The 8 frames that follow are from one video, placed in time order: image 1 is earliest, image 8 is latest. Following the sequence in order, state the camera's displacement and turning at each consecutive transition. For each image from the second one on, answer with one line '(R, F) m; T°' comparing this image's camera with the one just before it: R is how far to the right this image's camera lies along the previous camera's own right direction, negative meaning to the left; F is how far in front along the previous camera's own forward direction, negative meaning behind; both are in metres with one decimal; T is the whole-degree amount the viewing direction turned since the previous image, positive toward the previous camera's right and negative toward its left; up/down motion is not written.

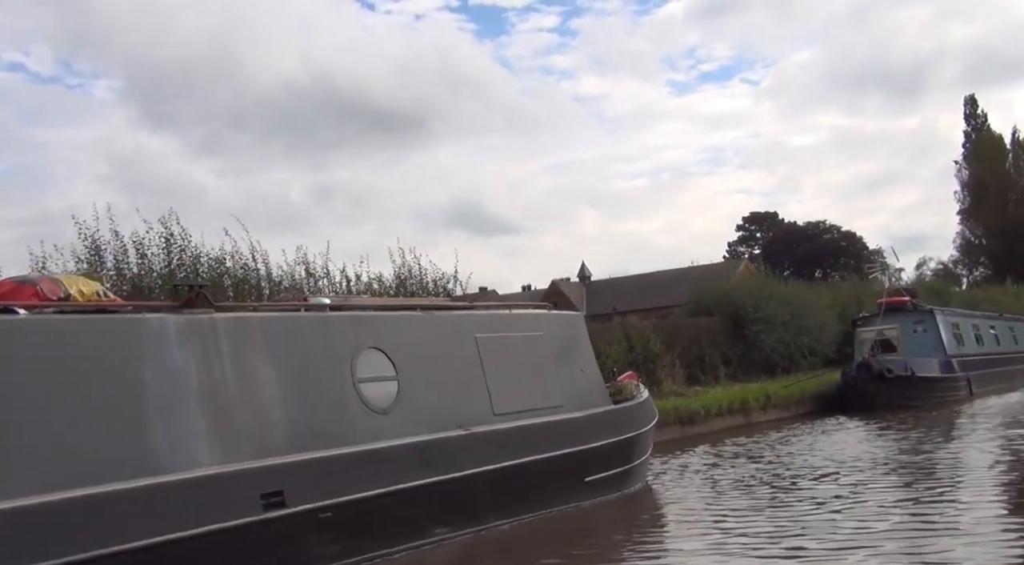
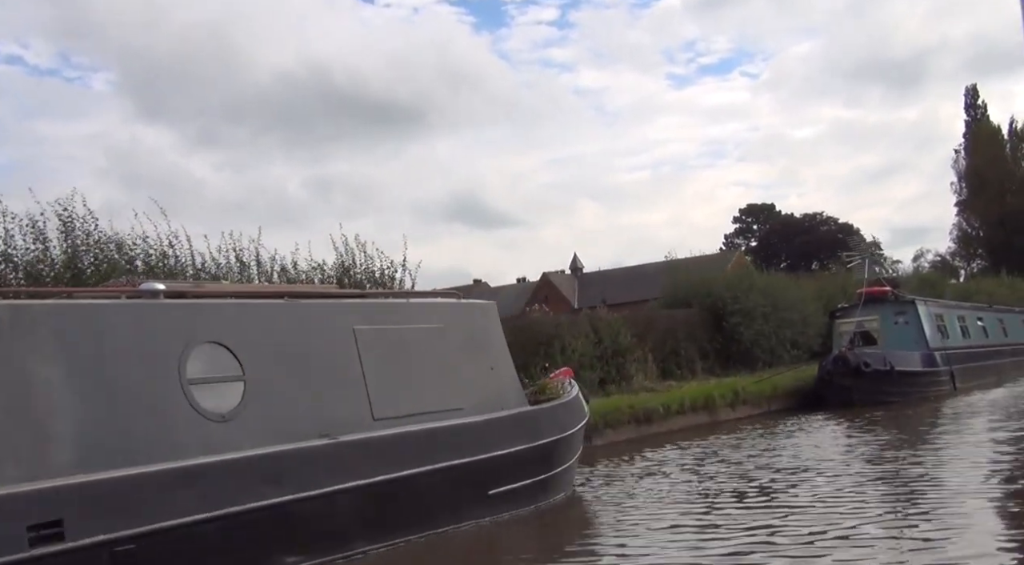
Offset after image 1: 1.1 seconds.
(+0.9, +1.3) m; 0°
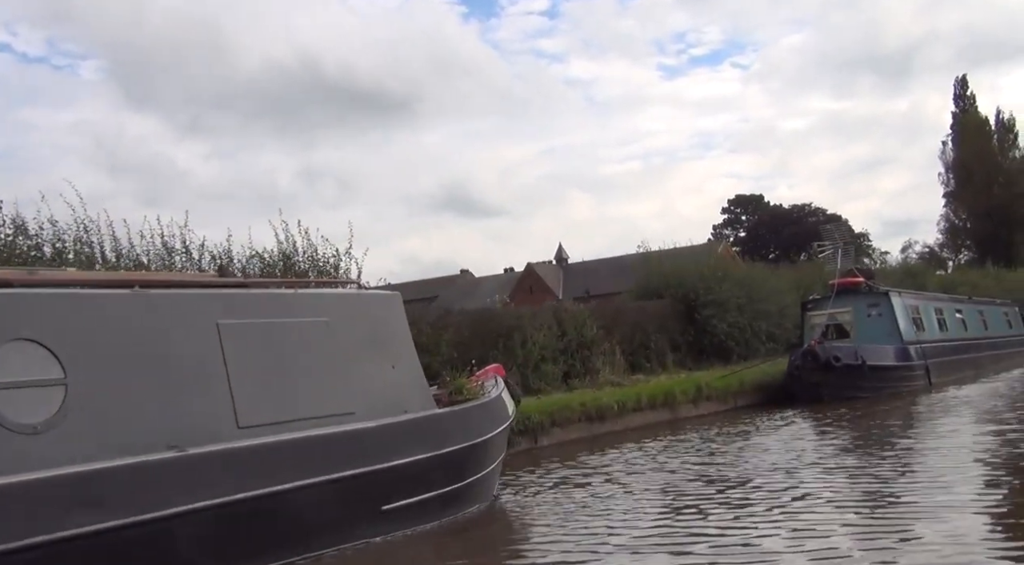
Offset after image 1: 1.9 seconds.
(+0.7, +1.0) m; +1°
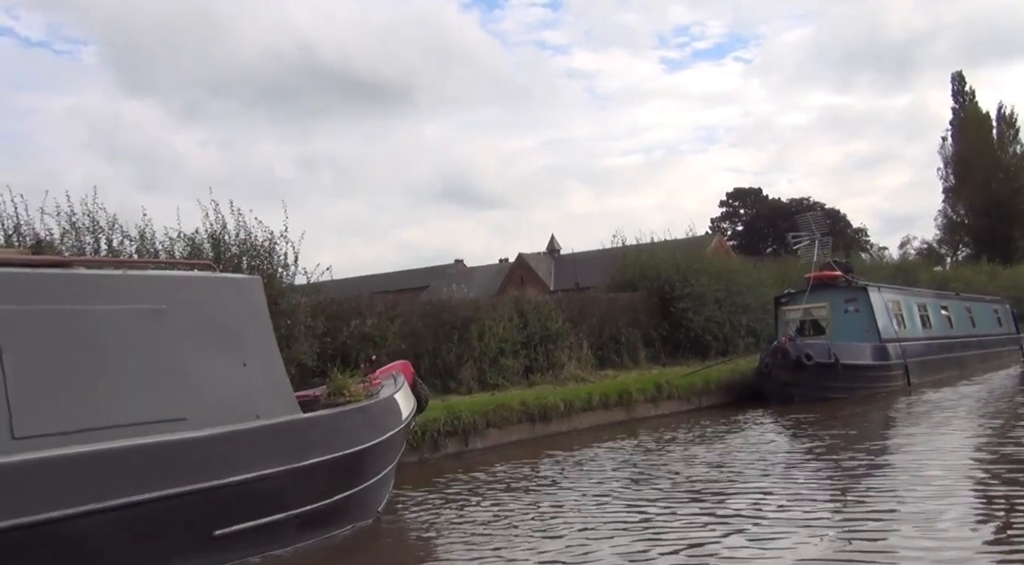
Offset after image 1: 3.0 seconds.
(+0.9, +1.3) m; 0°
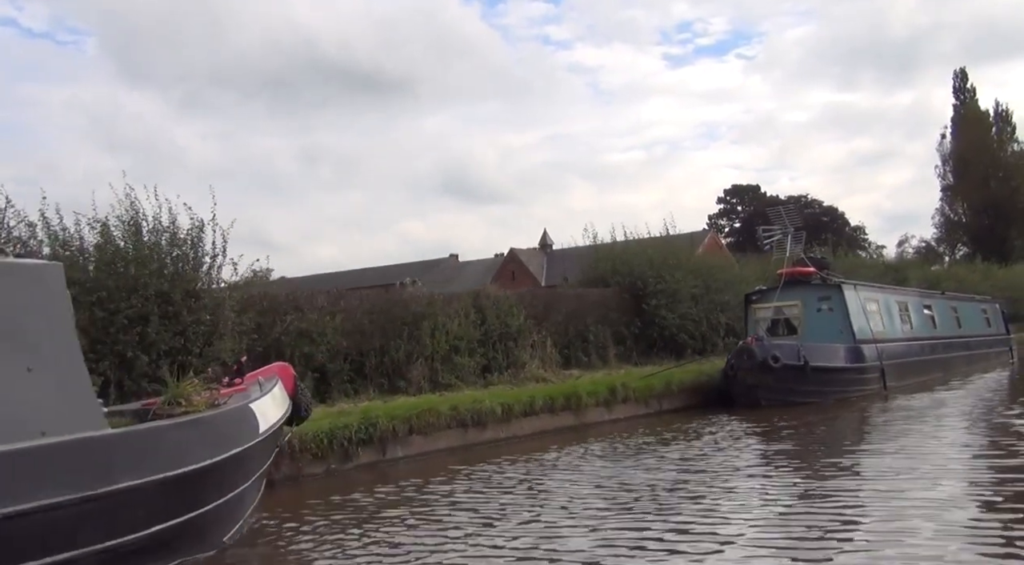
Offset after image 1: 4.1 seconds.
(+0.9, +1.3) m; 0°
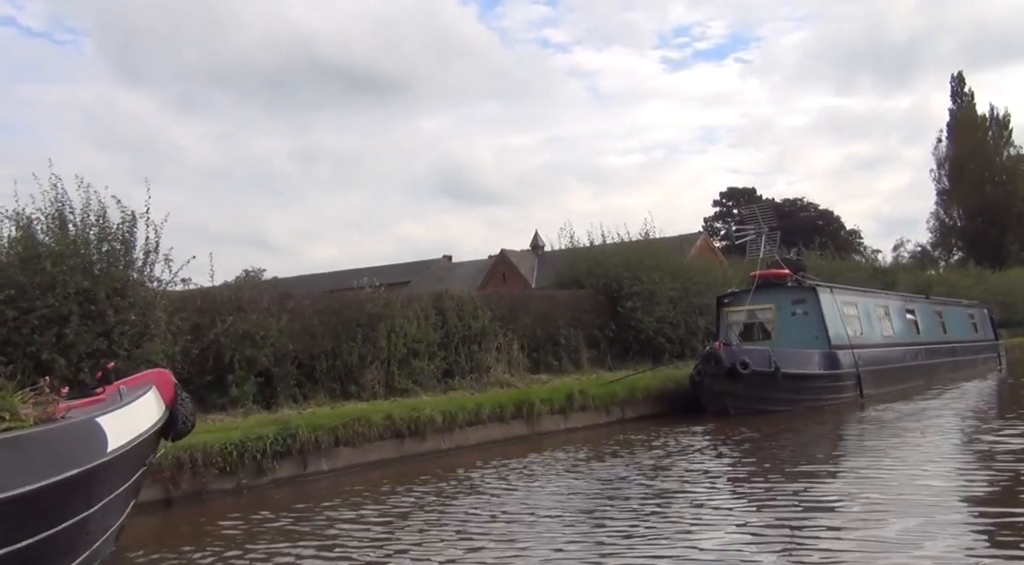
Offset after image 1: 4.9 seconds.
(+0.7, +1.0) m; 0°
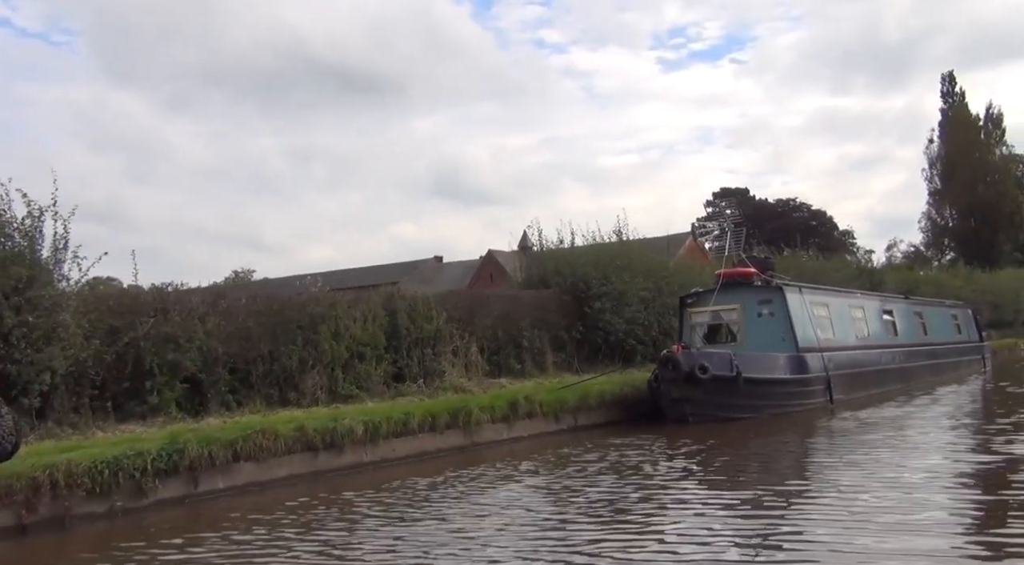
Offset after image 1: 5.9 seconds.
(+0.8, +1.1) m; 0°
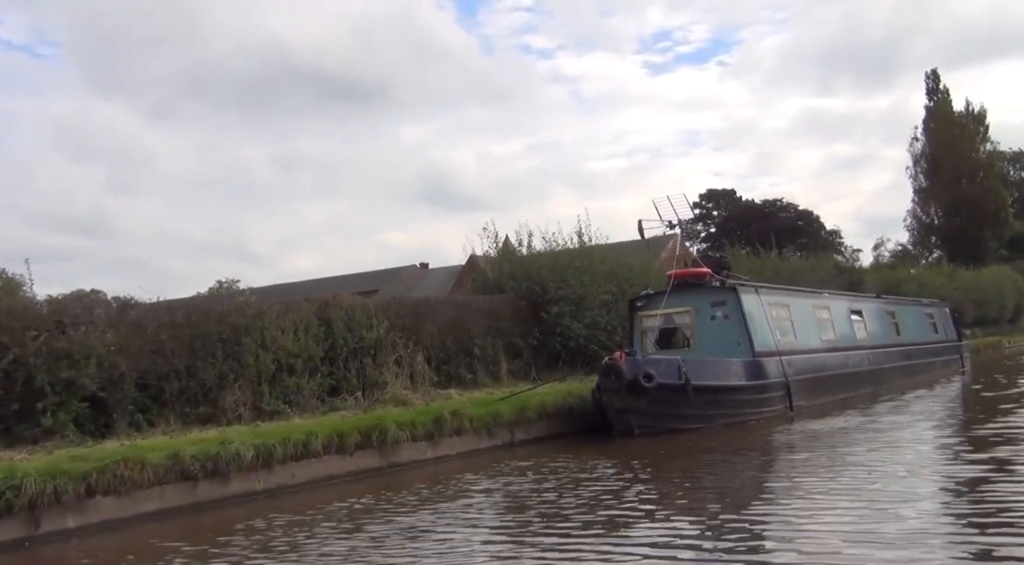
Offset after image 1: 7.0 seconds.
(+0.9, +1.3) m; +1°
